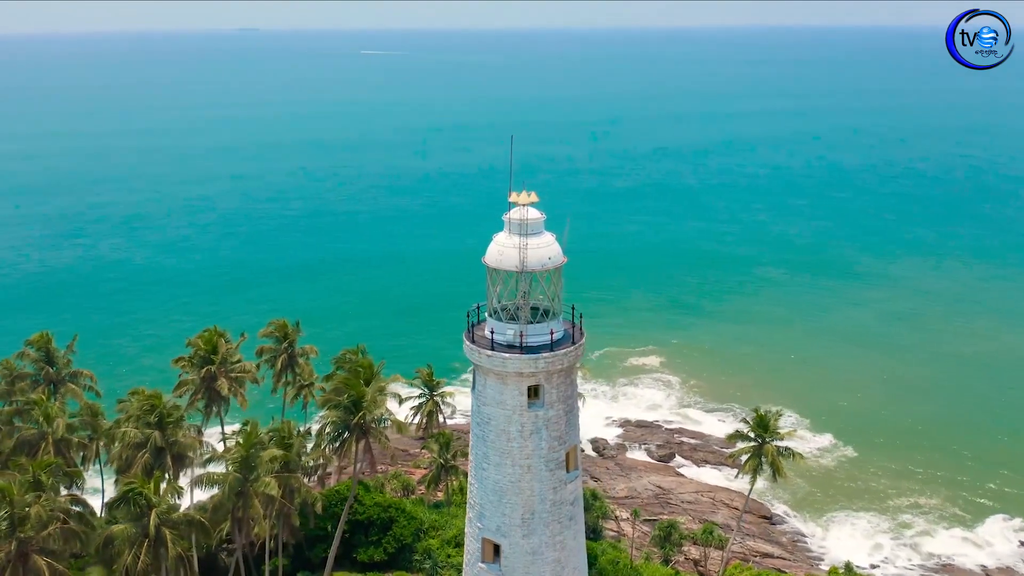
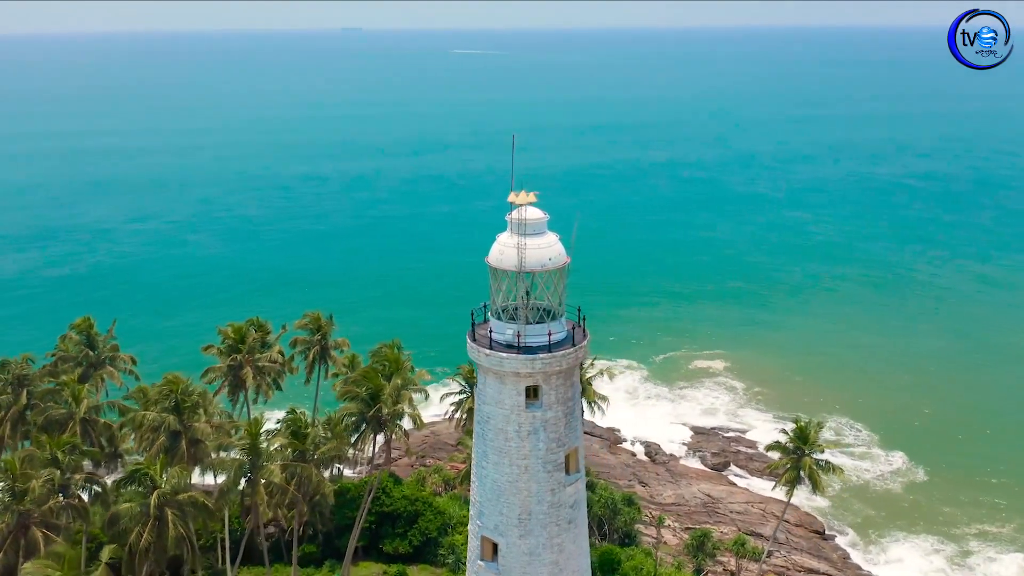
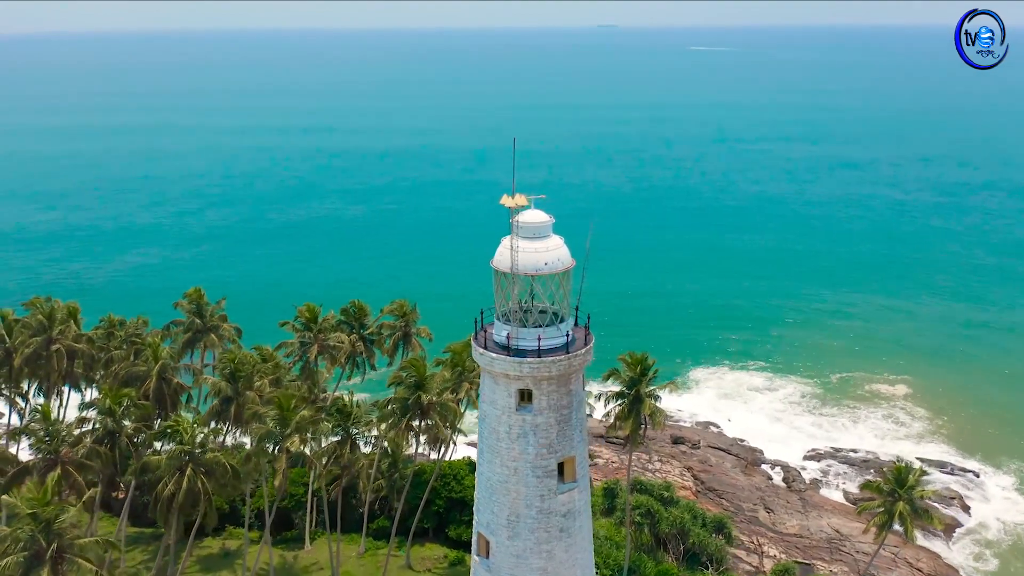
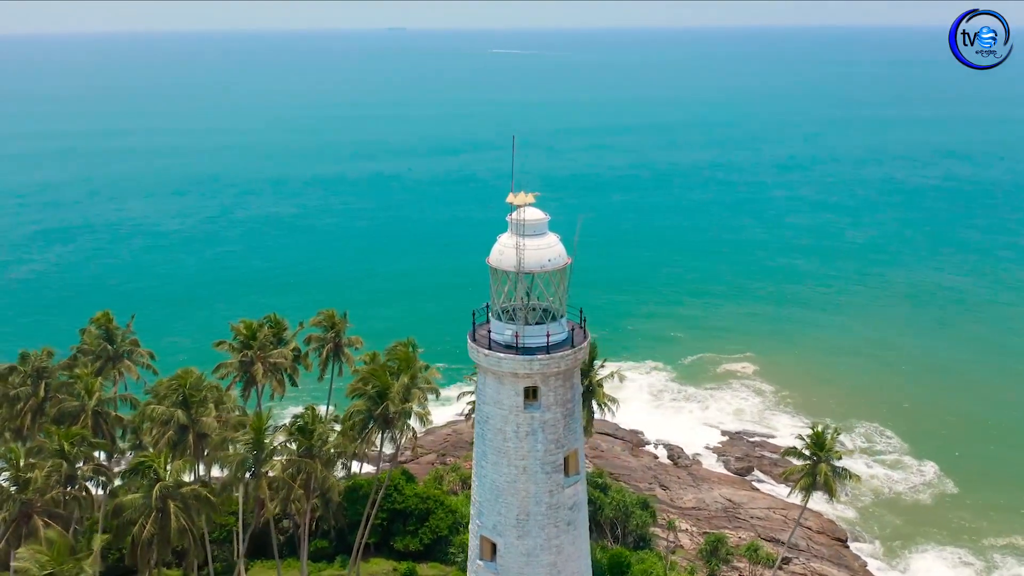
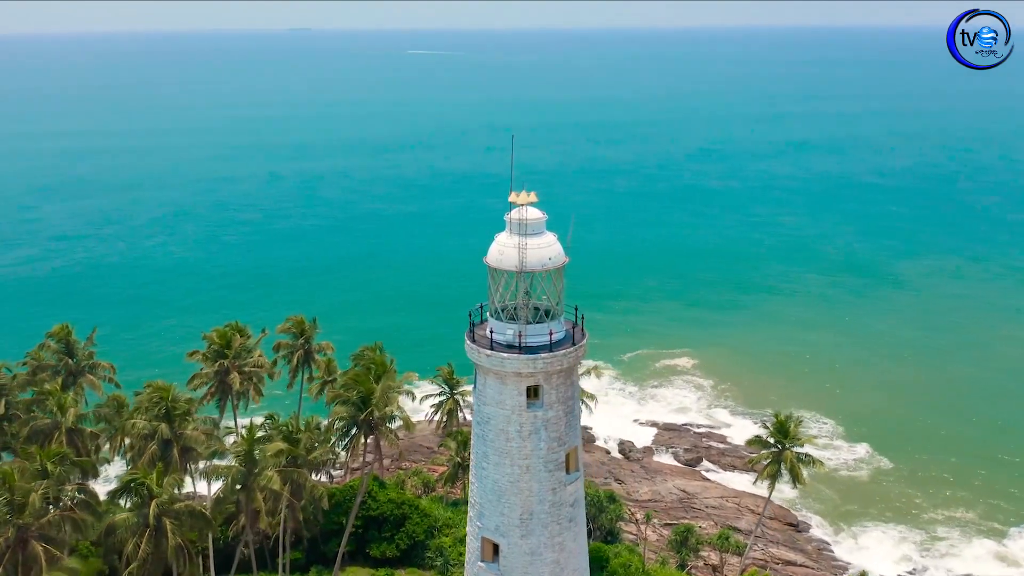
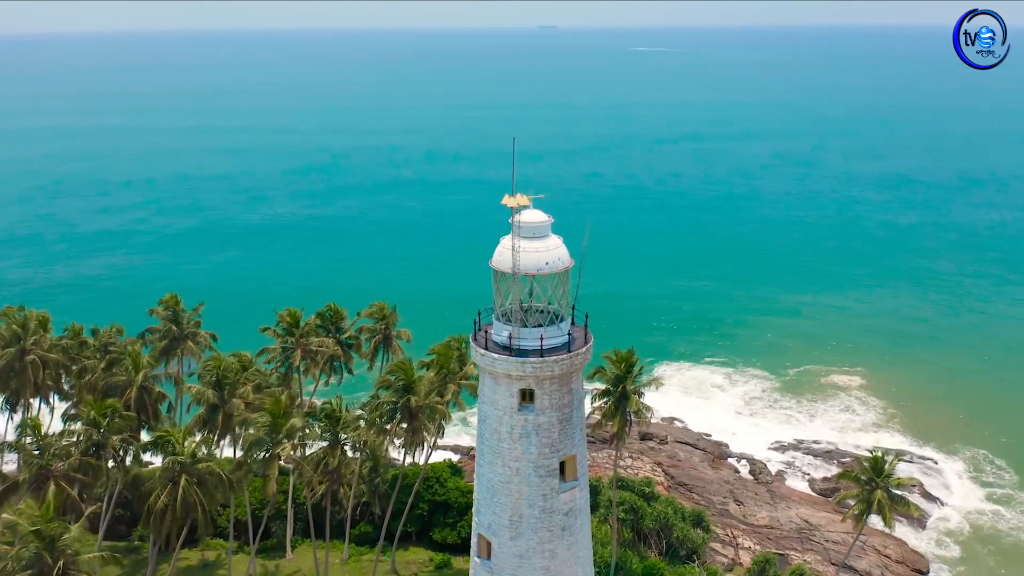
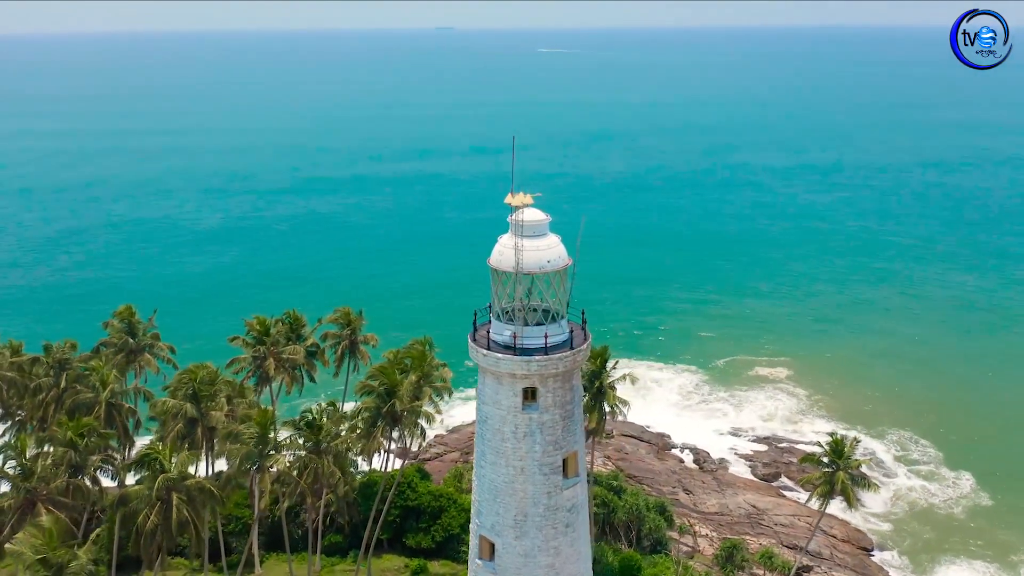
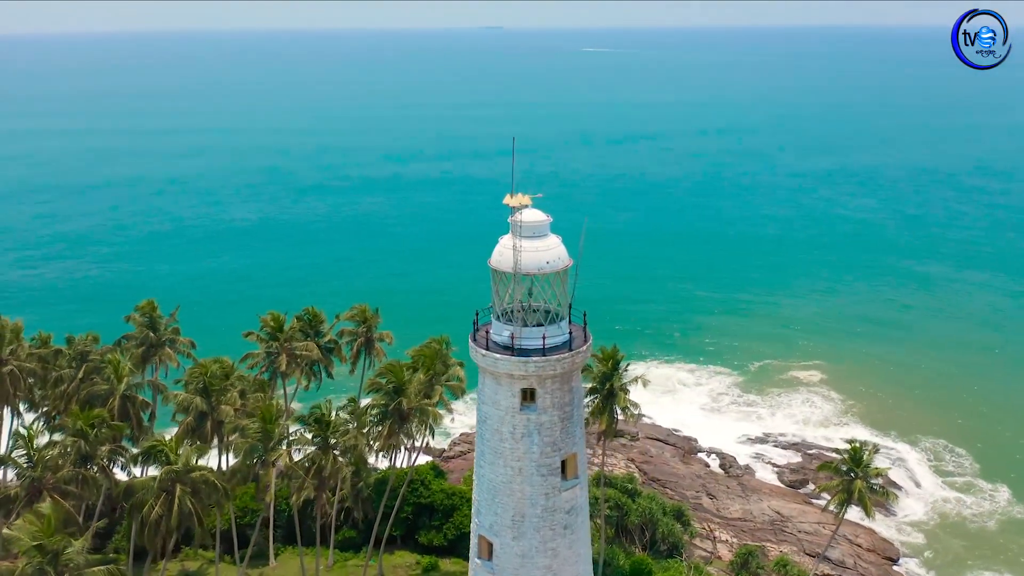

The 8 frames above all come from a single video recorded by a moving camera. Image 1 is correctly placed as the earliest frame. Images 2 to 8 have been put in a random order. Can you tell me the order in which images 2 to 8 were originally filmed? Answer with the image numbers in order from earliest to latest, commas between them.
5, 2, 4, 7, 8, 6, 3
